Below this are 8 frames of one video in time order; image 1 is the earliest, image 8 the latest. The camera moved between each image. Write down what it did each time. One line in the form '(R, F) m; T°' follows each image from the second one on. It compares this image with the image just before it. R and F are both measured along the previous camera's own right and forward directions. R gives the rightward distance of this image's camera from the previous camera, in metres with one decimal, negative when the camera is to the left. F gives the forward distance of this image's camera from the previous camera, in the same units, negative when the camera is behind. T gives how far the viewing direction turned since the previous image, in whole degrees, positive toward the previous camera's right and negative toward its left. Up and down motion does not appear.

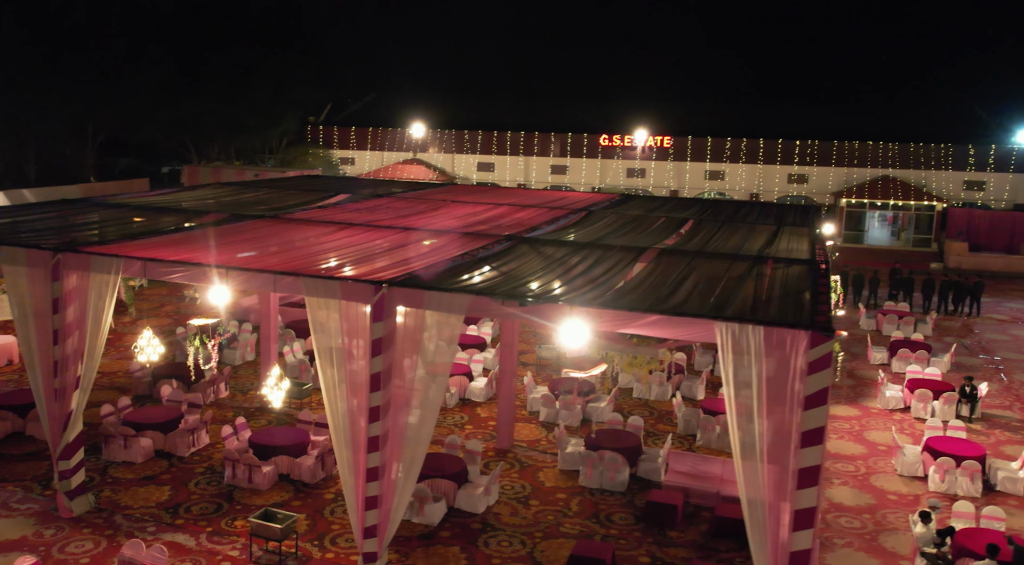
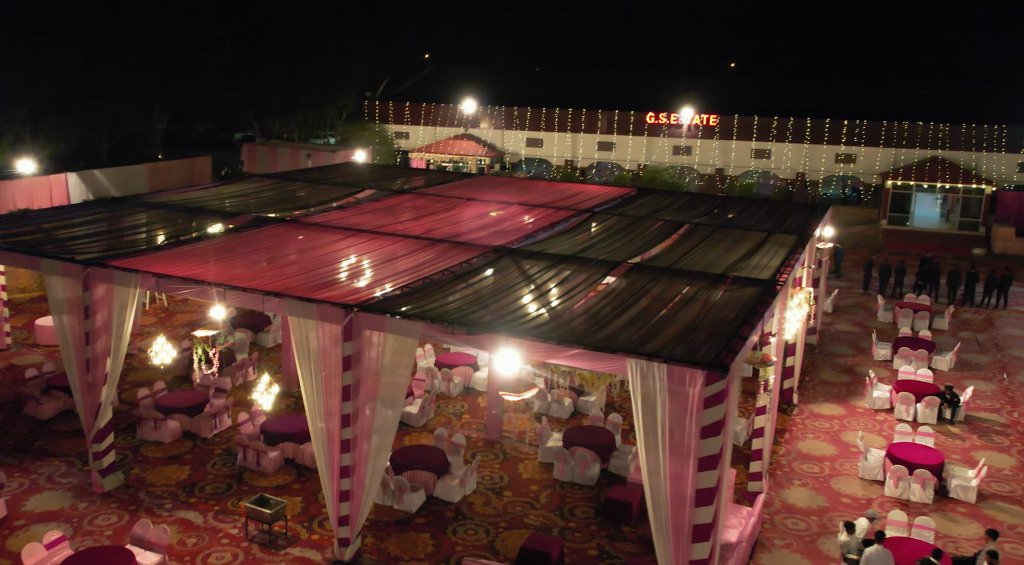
(+1.1, -0.7) m; -5°
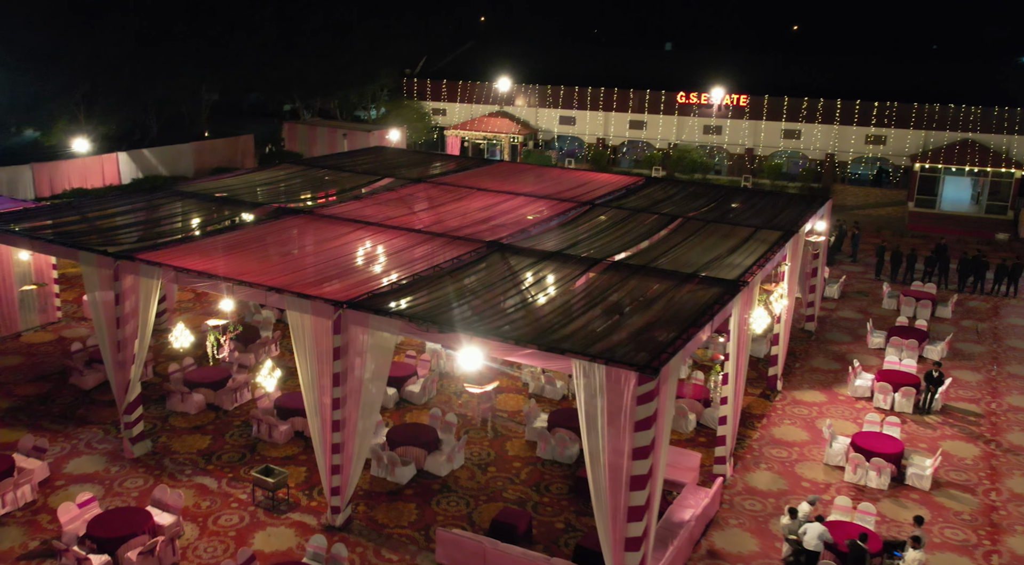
(+0.8, -0.8) m; -4°
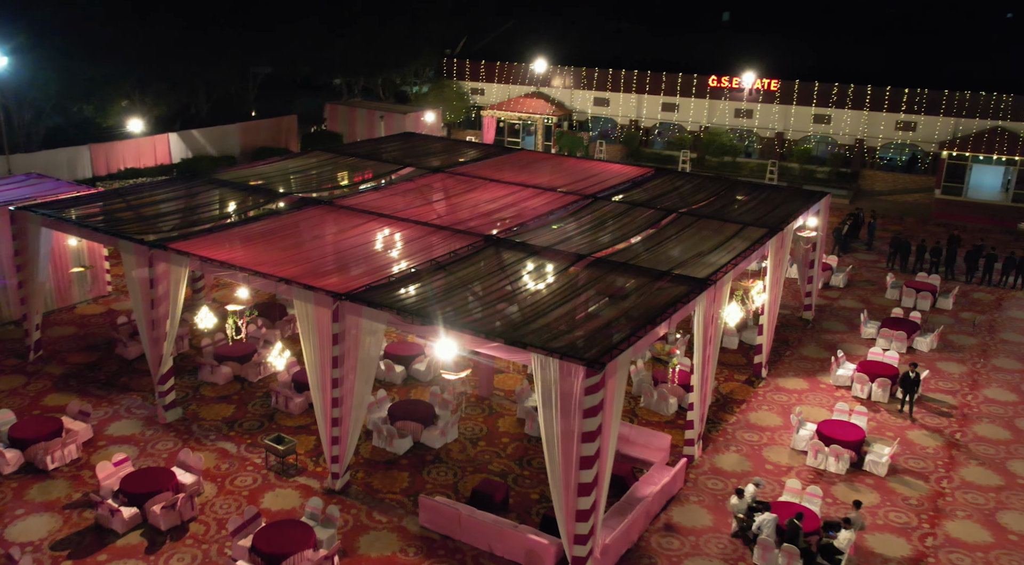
(+0.8, -0.9) m; -4°
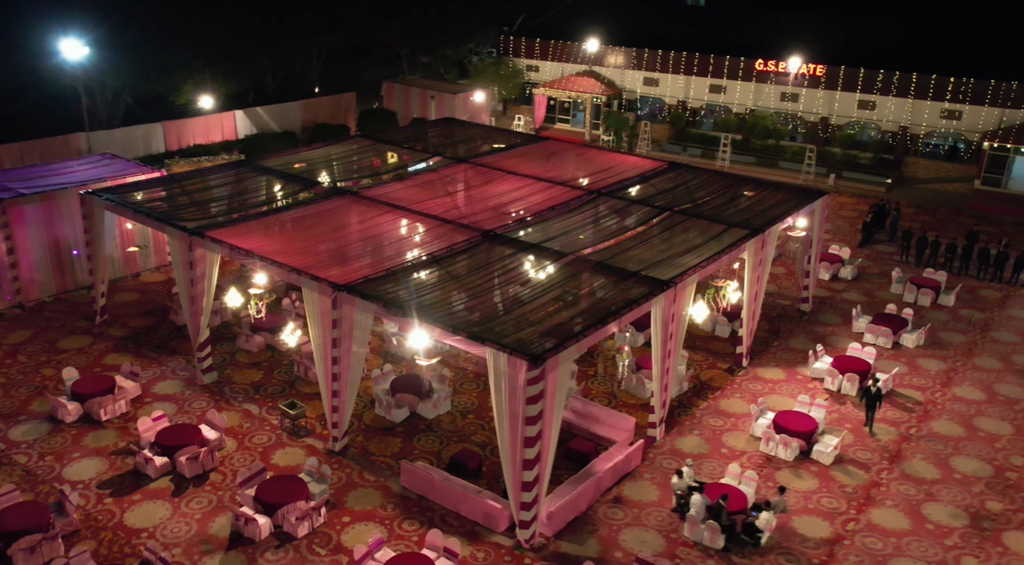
(+1.3, -1.2) m; -5°
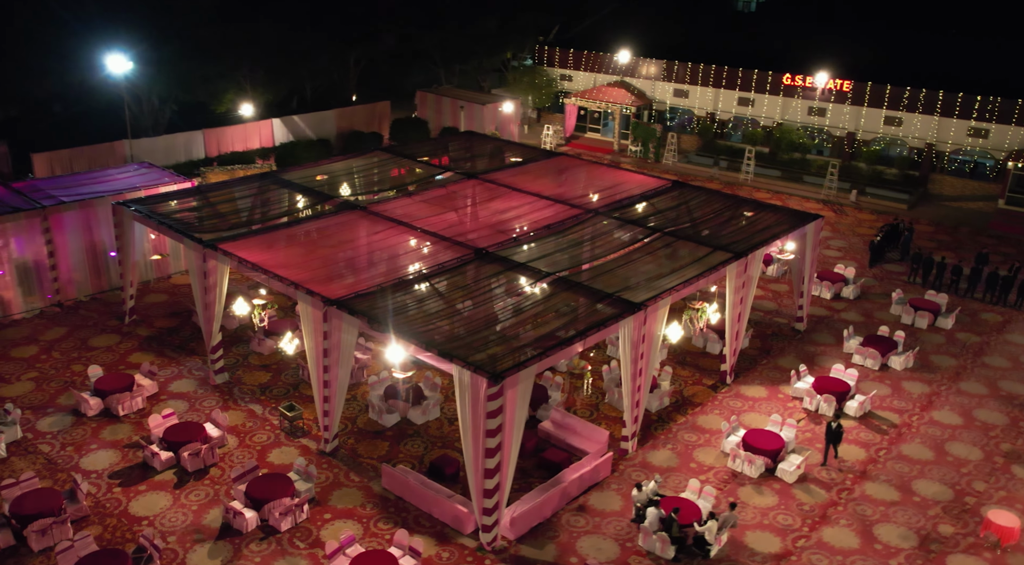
(+1.0, -0.7) m; -4°
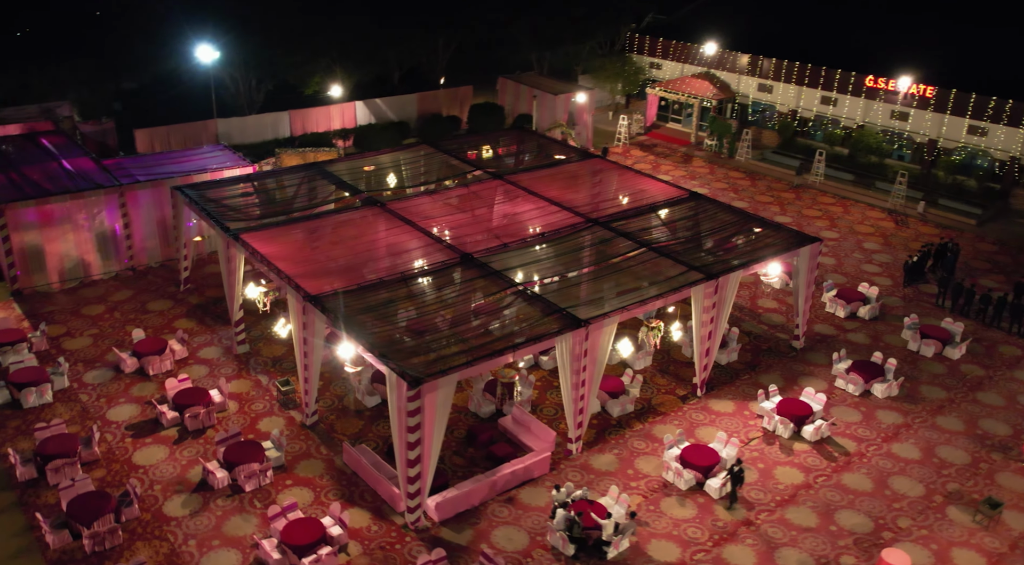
(+2.7, -0.9) m; -9°
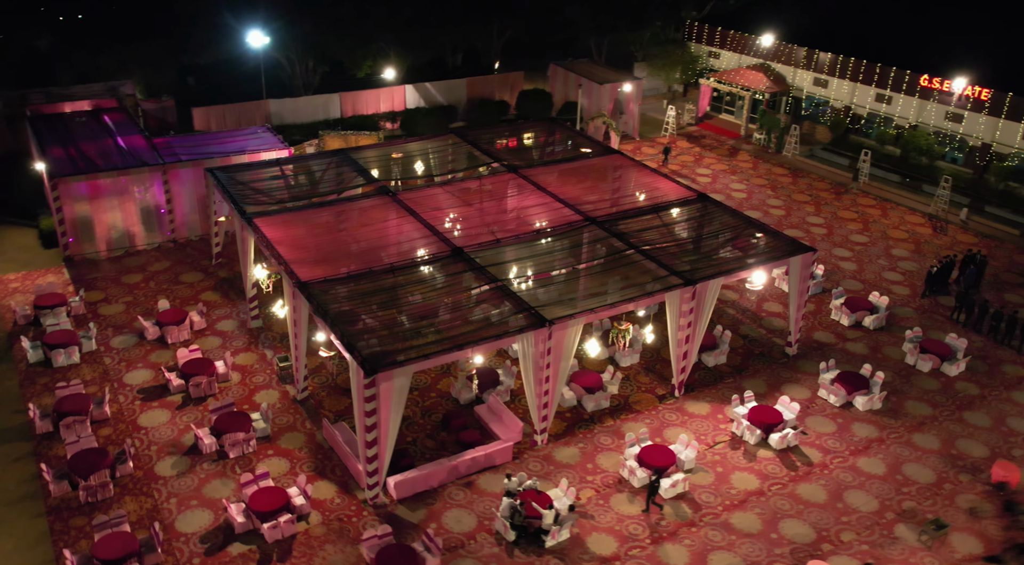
(+1.8, -0.5) m; -6°
